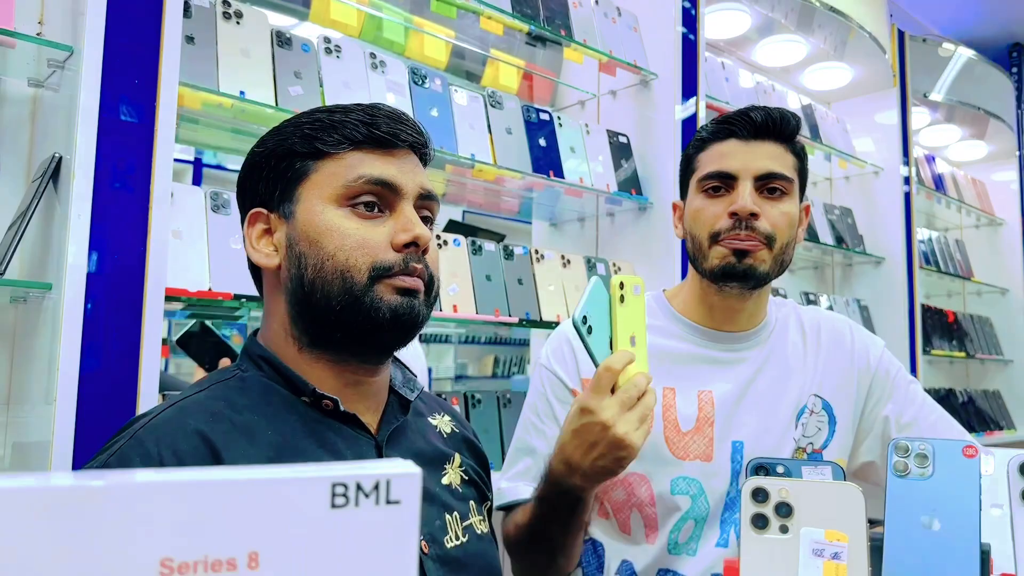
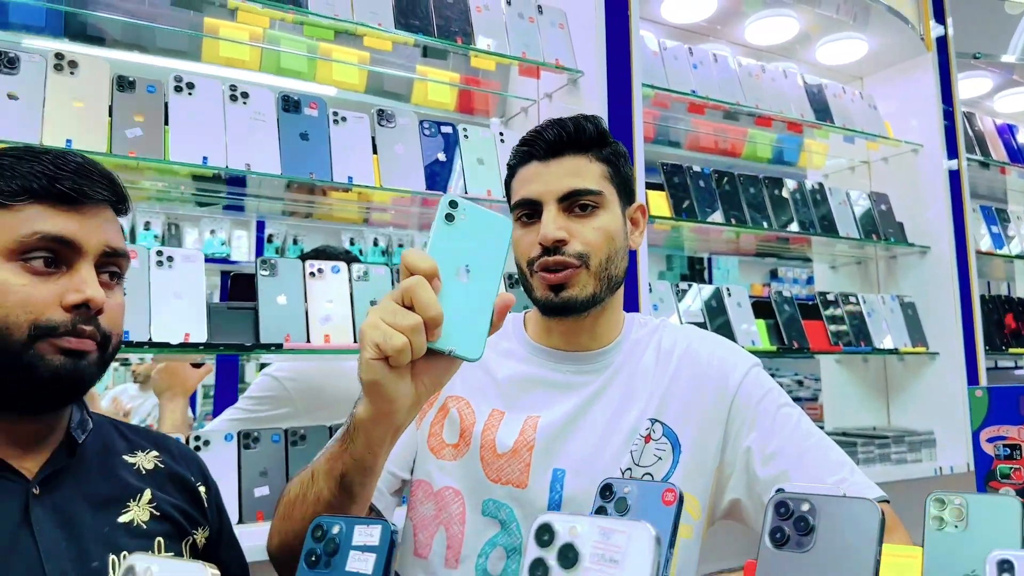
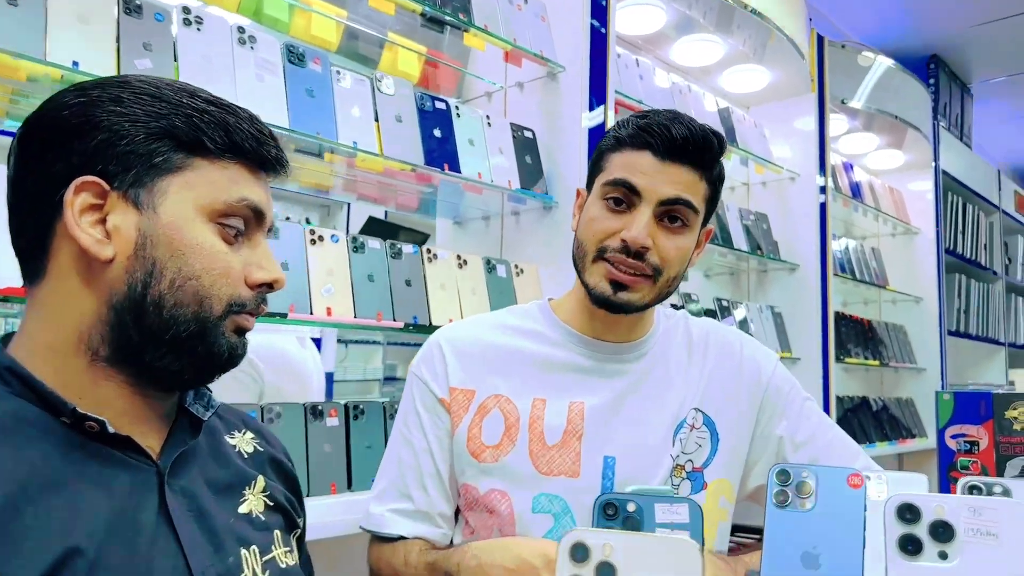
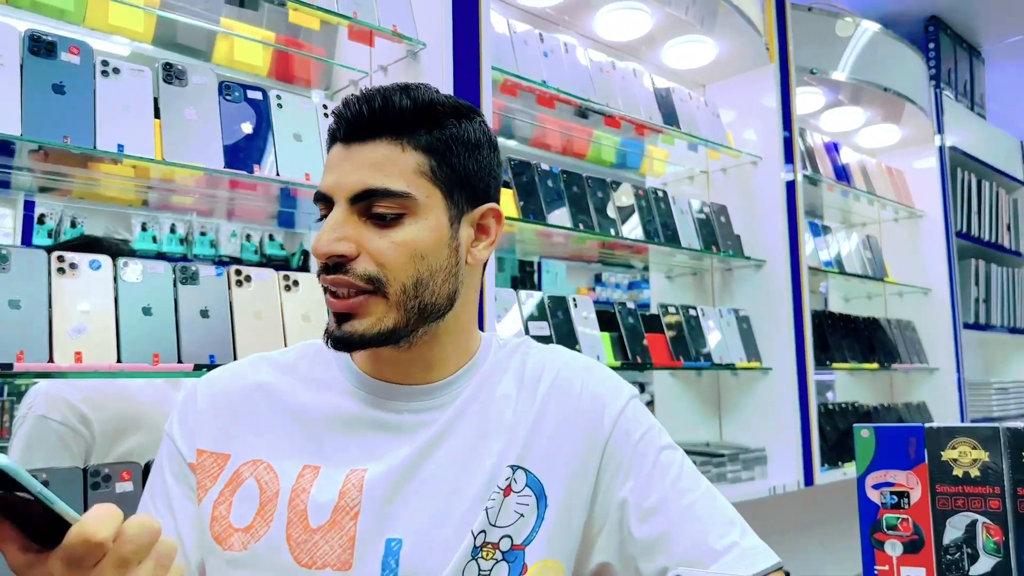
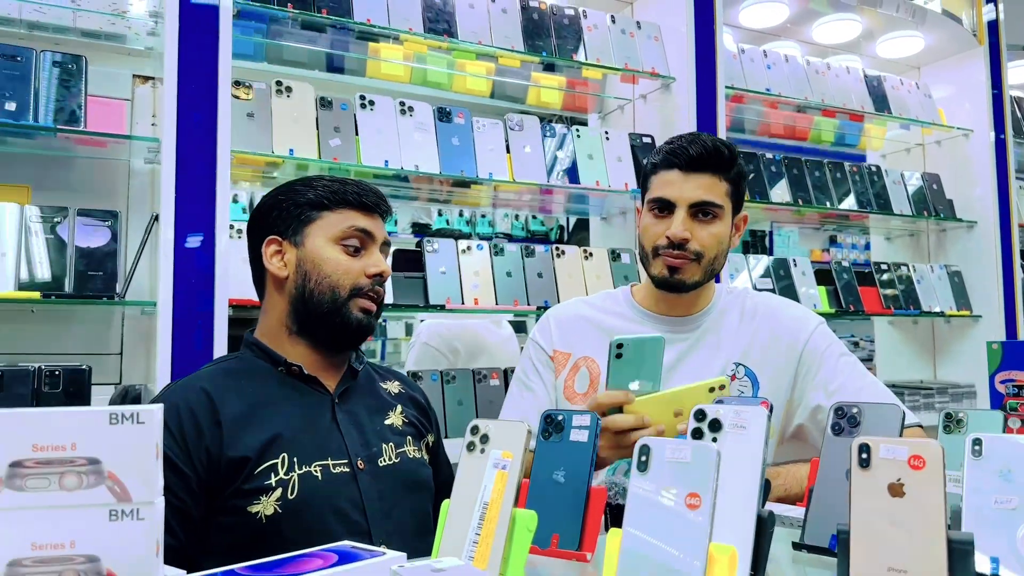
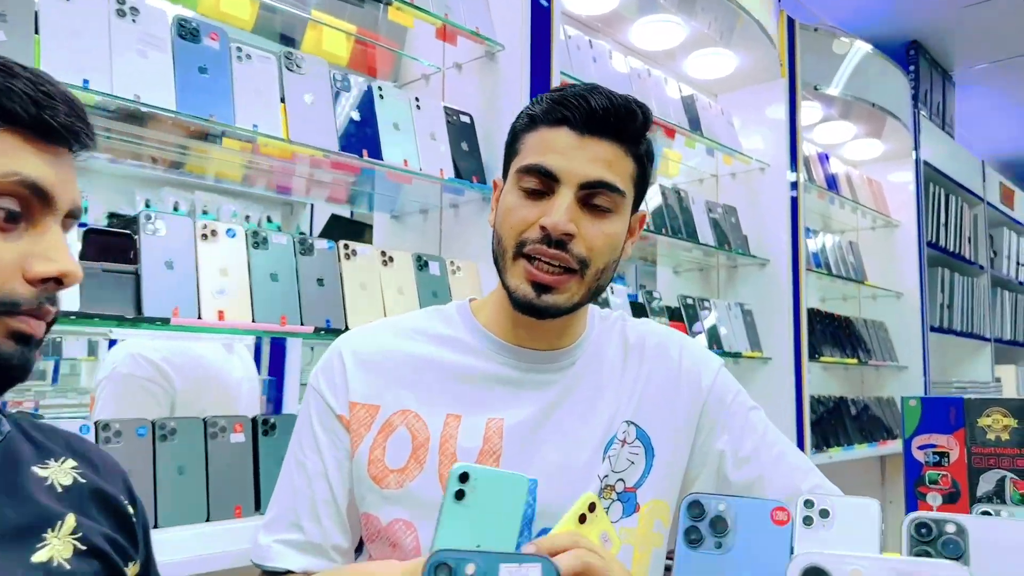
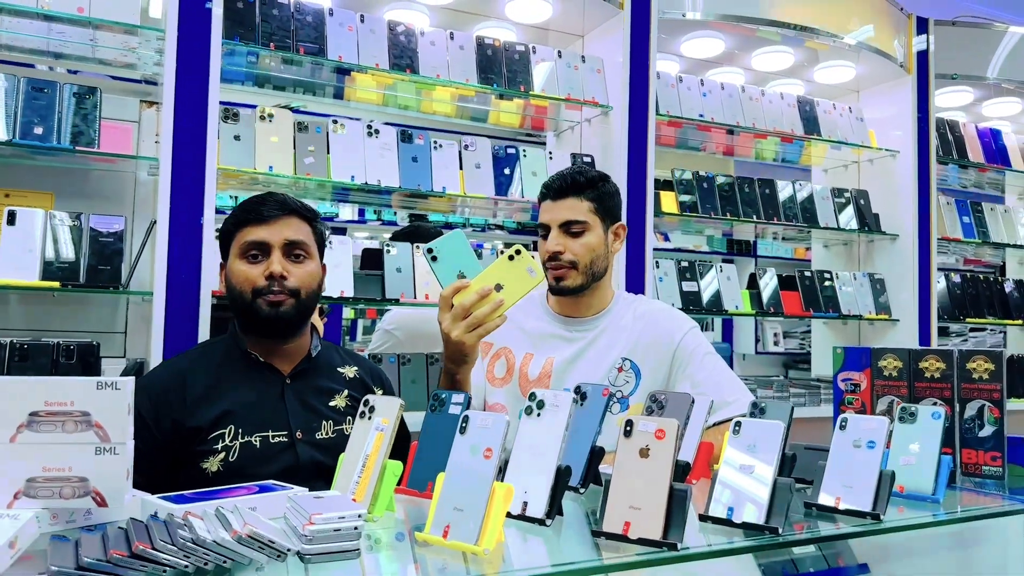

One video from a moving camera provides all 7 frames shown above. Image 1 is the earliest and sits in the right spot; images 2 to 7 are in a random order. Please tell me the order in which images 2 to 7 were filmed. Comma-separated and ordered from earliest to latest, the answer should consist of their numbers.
3, 6, 4, 2, 5, 7
